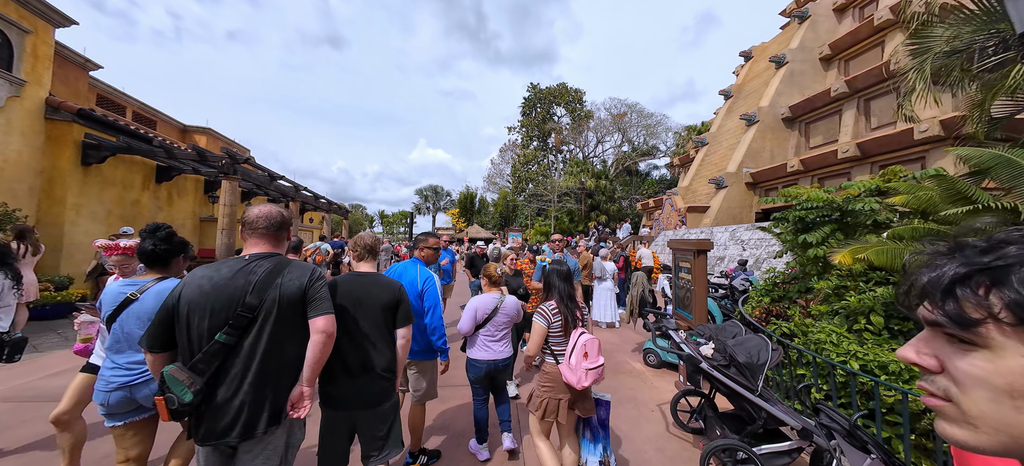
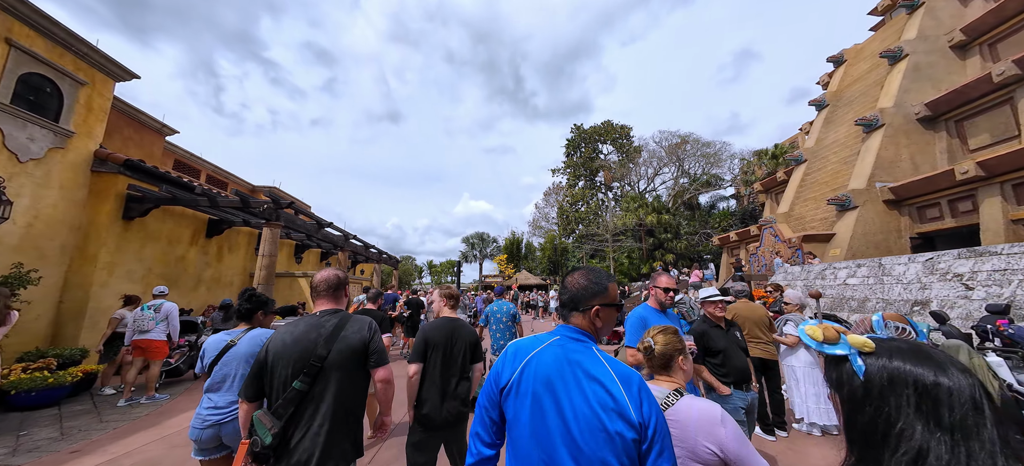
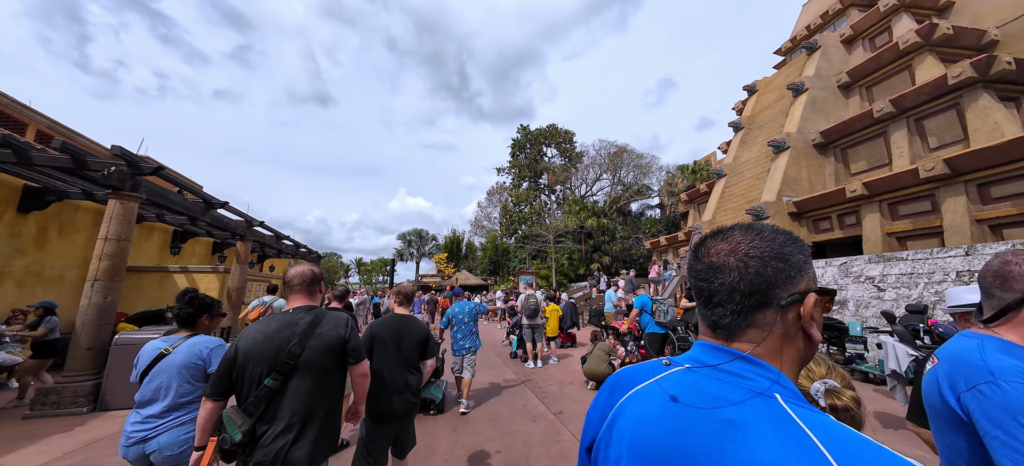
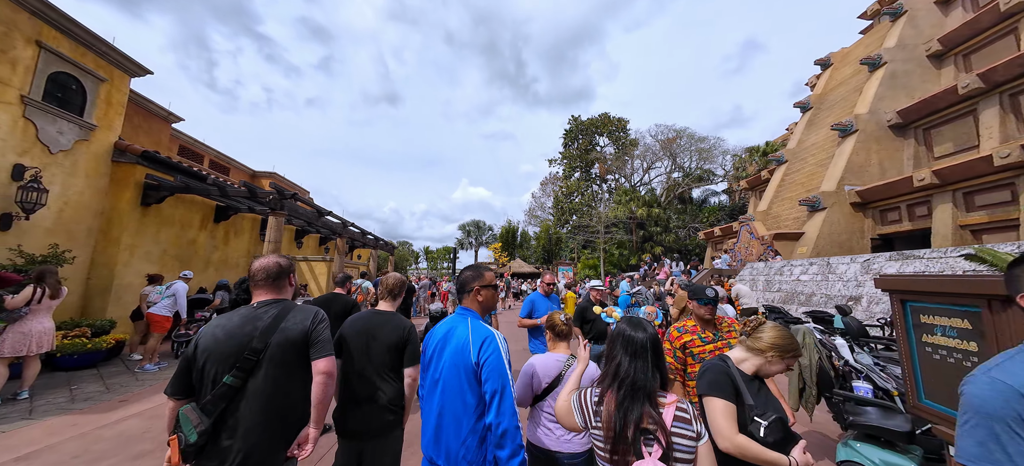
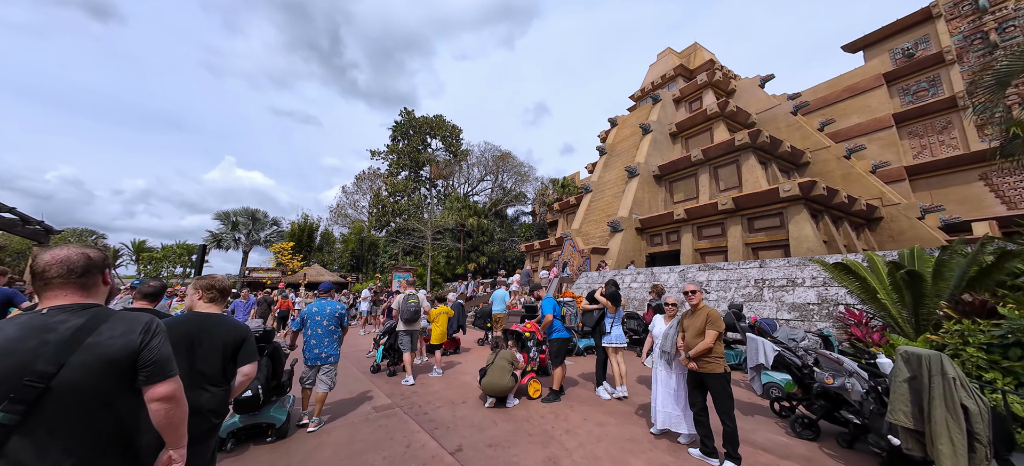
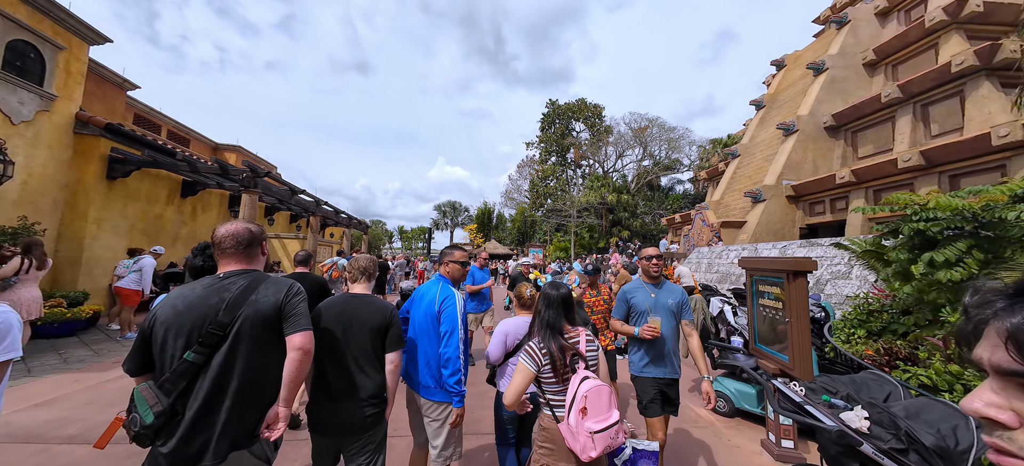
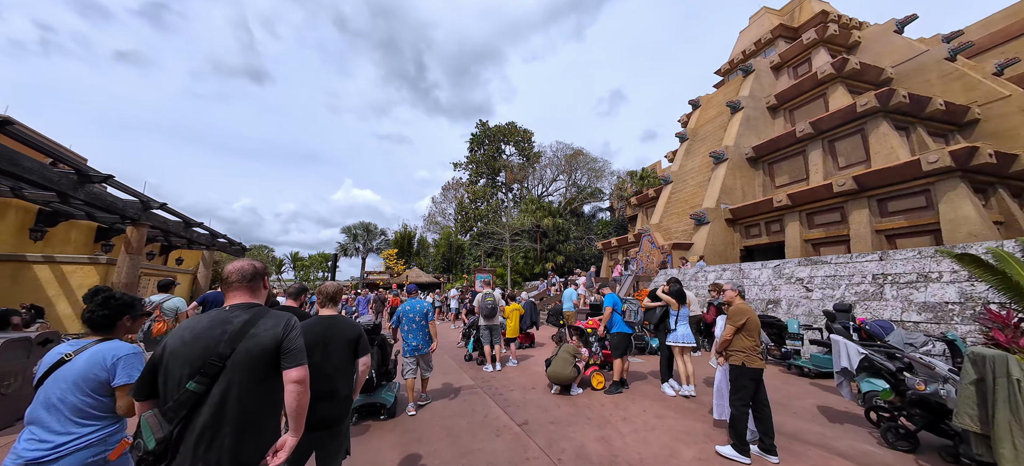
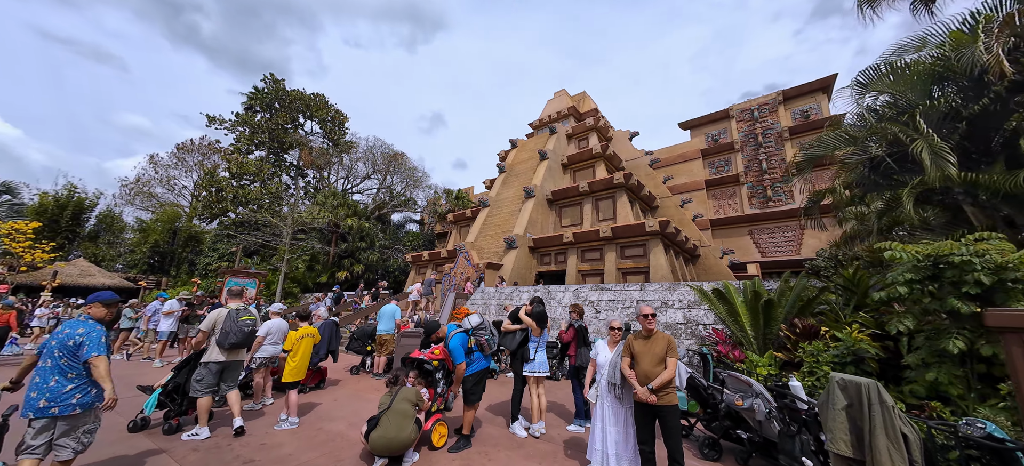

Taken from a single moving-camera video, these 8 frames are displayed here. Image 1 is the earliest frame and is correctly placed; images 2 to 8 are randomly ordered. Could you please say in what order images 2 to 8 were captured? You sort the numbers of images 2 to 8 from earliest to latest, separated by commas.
6, 4, 2, 3, 7, 5, 8
